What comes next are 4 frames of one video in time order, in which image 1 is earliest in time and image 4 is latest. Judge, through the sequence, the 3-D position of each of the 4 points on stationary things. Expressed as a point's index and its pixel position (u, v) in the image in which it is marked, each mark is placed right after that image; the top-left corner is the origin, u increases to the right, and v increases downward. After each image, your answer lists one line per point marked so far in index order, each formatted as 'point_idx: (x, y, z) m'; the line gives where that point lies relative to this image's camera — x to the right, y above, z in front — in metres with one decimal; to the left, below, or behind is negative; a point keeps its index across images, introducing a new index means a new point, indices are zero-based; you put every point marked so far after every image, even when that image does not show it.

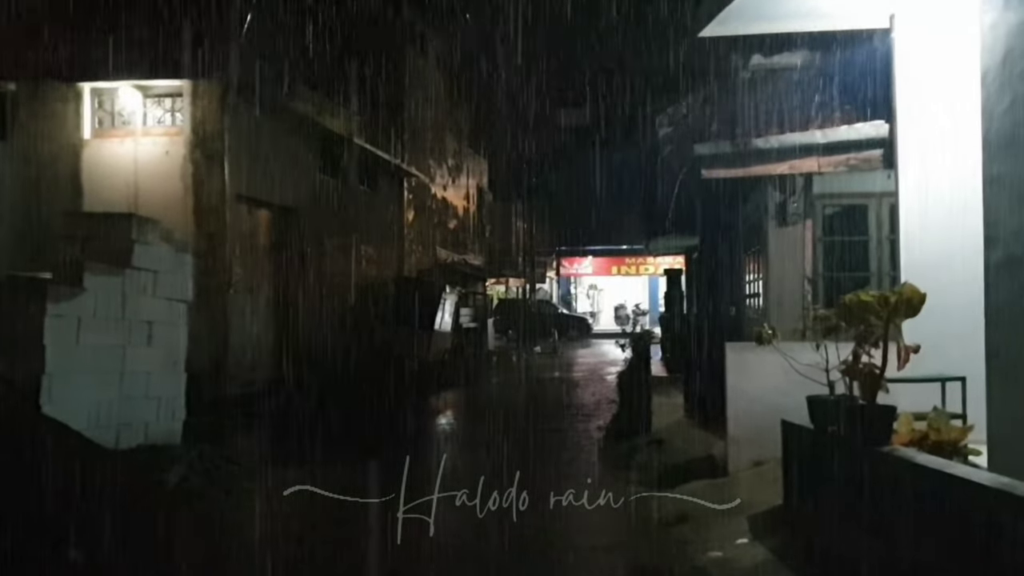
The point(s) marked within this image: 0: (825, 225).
0: (+2.1, +0.4, +6.7) m
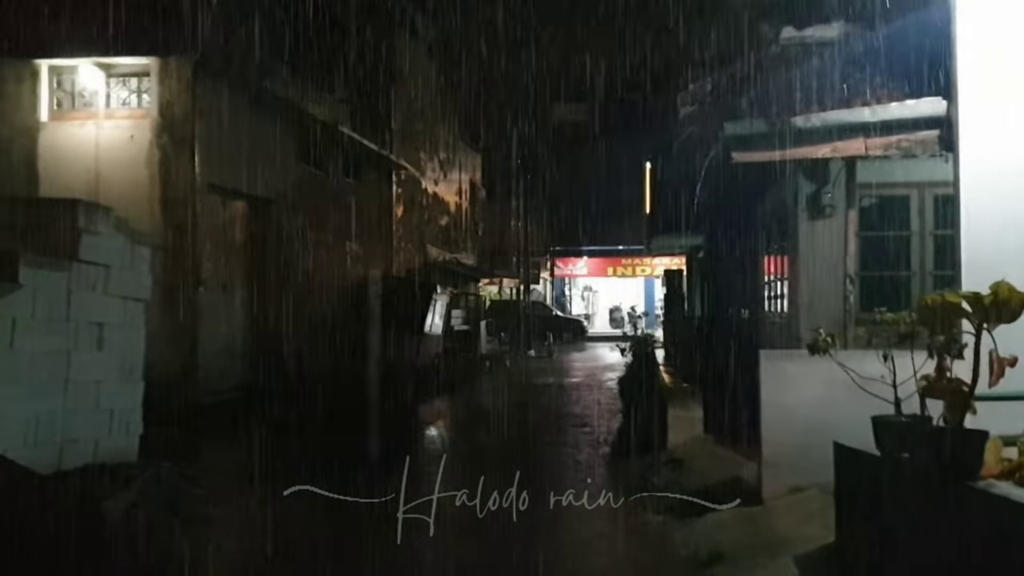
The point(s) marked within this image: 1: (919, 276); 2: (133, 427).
0: (+2.1, +0.4, +5.9) m
1: (+2.4, +0.1, +5.8) m
2: (-2.8, -1.0, +7.3) m
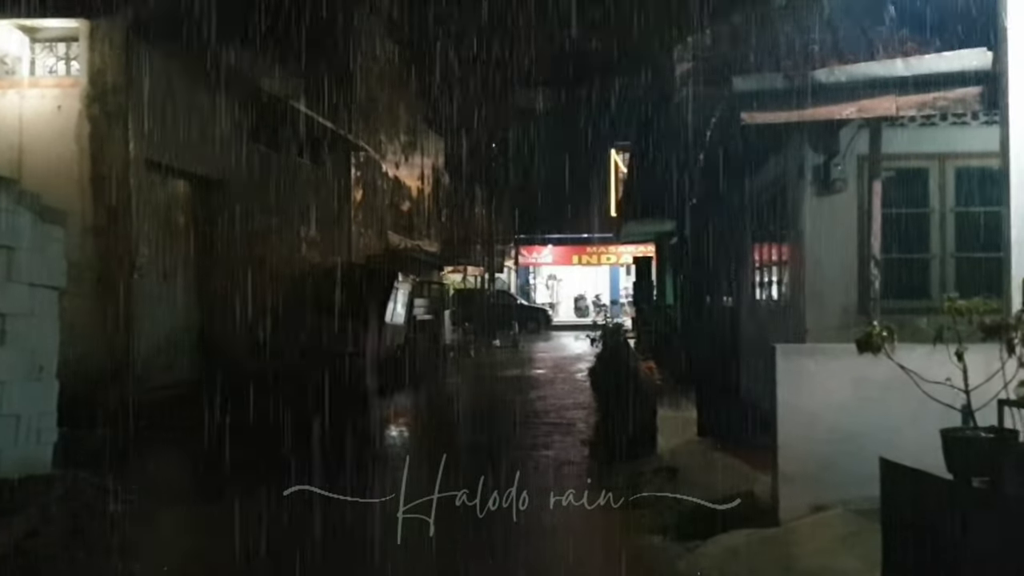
0: (+2.0, +0.5, +5.2) m
1: (+2.3, +0.2, +5.1) m
2: (-3.0, -0.9, +6.4) m
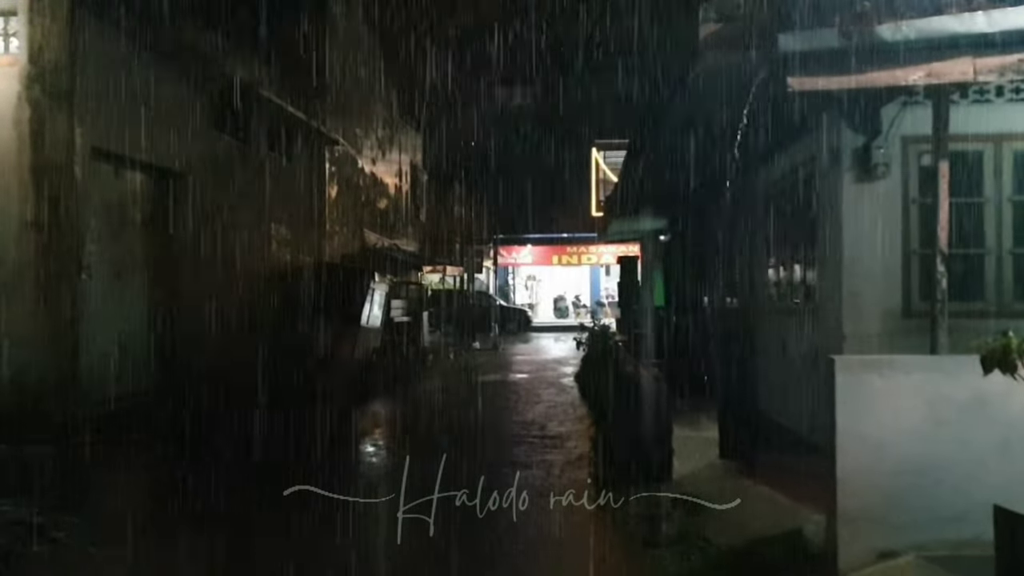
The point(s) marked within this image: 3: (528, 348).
0: (+2.0, +0.5, +4.5) m
1: (+2.2, +0.2, +4.4) m
2: (-3.0, -0.9, +5.5) m
3: (+0.2, -0.8, +13.2) m
